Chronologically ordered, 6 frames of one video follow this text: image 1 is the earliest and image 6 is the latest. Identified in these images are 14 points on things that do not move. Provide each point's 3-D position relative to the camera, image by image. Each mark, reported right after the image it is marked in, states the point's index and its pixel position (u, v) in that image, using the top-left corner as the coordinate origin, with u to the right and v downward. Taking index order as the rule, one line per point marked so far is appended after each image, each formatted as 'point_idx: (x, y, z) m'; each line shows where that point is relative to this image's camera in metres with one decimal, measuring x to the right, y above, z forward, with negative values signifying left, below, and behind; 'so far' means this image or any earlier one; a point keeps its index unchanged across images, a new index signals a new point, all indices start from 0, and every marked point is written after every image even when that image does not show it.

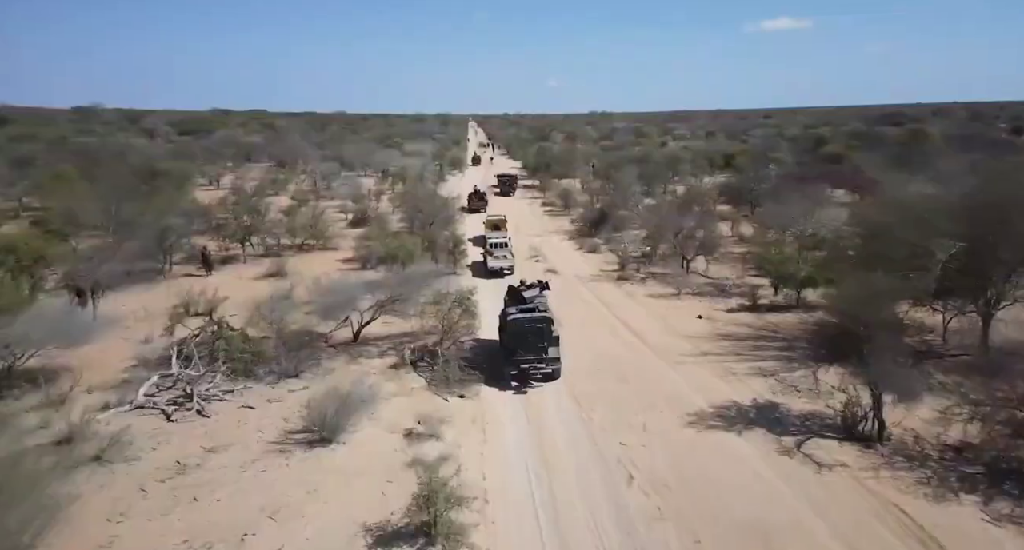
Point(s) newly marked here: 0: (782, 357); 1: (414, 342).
0: (+7.7, -2.4, +18.2) m
1: (-3.0, -2.1, +19.4) m
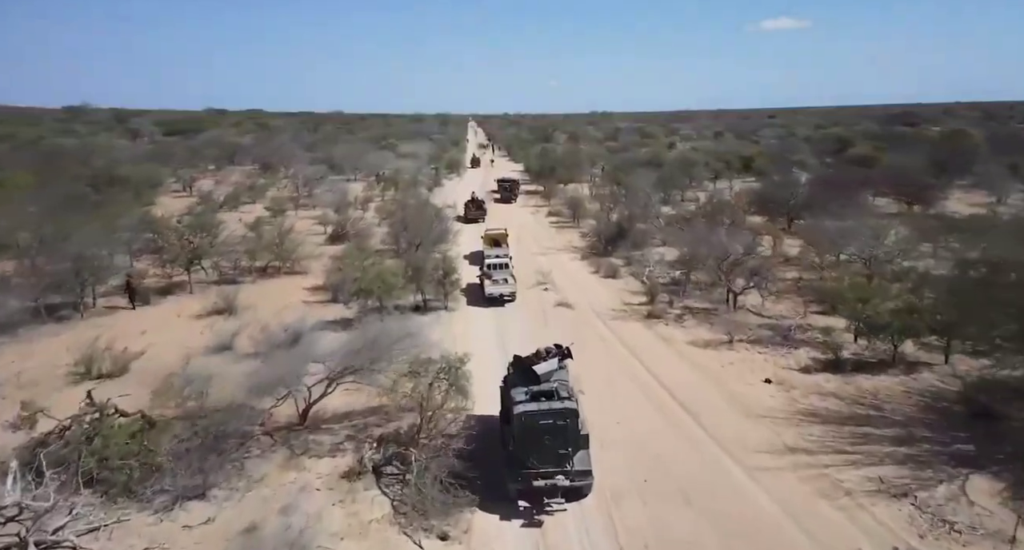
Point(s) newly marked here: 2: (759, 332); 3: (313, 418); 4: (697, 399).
0: (+7.9, -3.7, +12.7) m
1: (-2.8, -3.4, +13.9) m
2: (+7.7, -1.8, +19.9) m
3: (-4.5, -3.2, +14.4) m
4: (+4.6, -3.1, +15.9) m
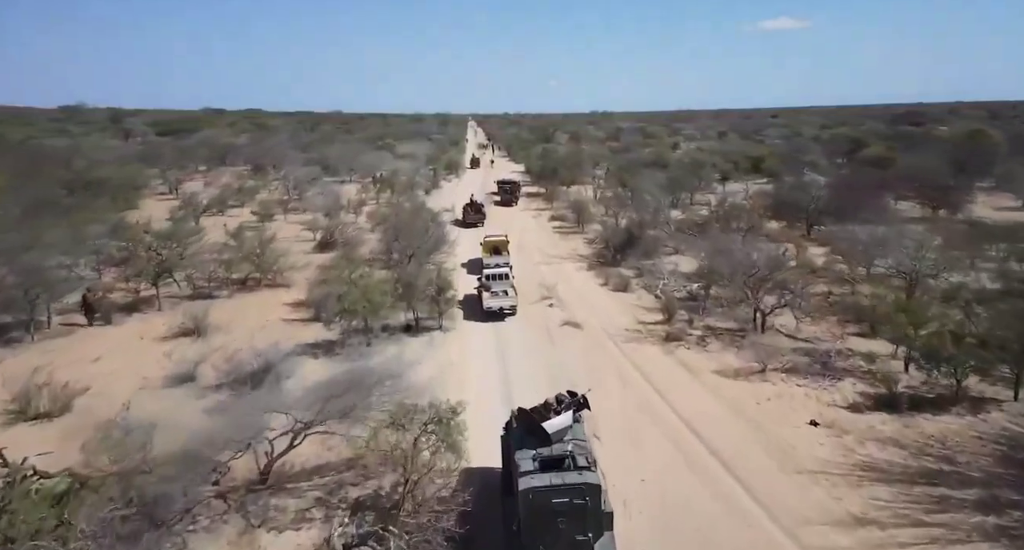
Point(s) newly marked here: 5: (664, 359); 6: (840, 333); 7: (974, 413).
0: (+7.9, -4.2, +10.4) m
1: (-2.8, -3.9, +11.6) m
2: (+7.8, -2.3, +17.6) m
3: (-4.4, -3.8, +12.1) m
4: (+4.7, -3.6, +13.6) m
5: (+4.3, -2.4, +18.2) m
6: (+10.0, -1.8, +19.5) m
7: (+10.5, -3.1, +14.5) m
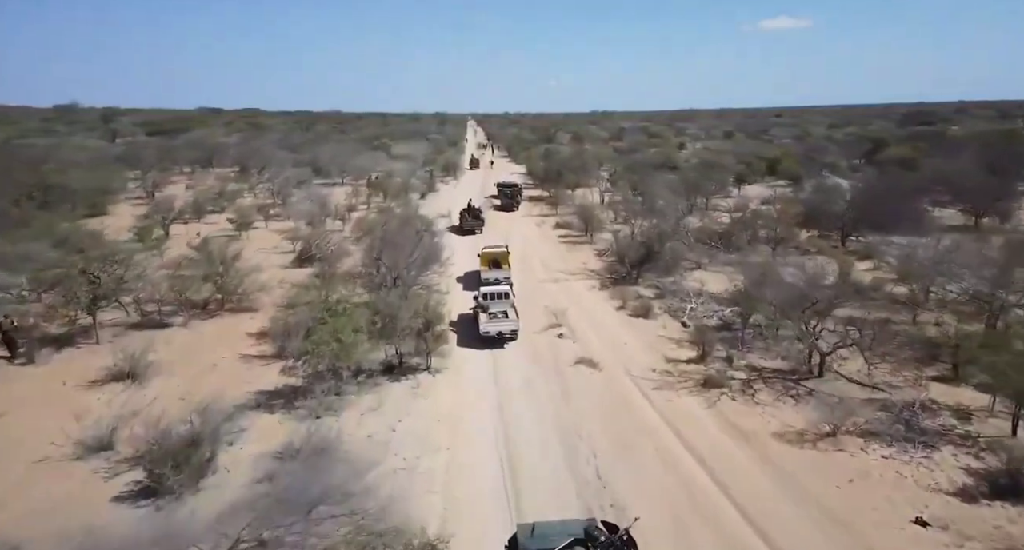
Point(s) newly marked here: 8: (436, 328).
0: (+8.0, -5.0, +6.8) m
1: (-2.7, -4.7, +8.0) m
2: (+7.9, -3.1, +14.0) m
3: (-4.4, -4.6, +8.5) m
4: (+4.8, -4.4, +10.0) m
5: (+4.4, -3.2, +14.6) m
6: (+10.1, -2.6, +15.9) m
7: (+10.6, -3.9, +10.9) m
8: (-2.2, -1.5, +18.1) m
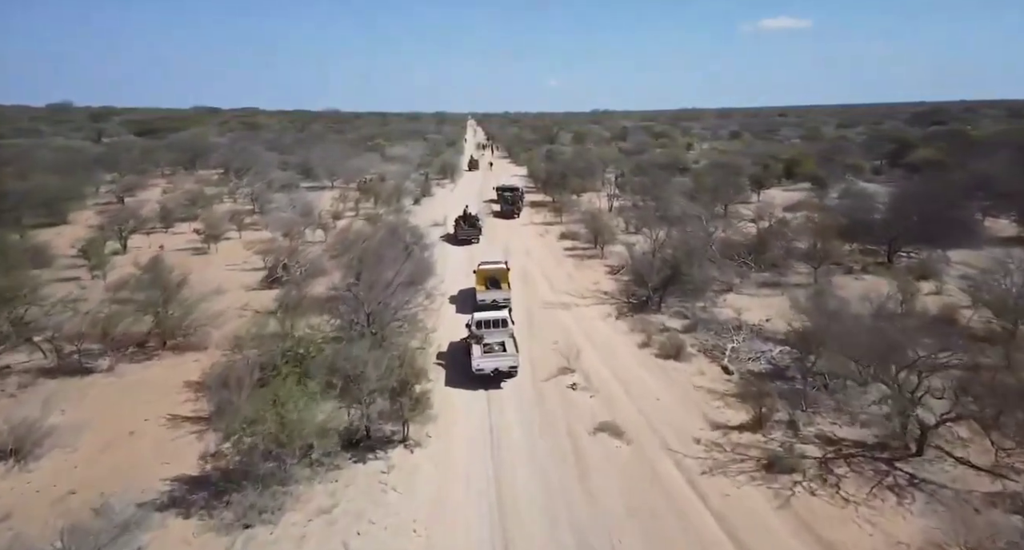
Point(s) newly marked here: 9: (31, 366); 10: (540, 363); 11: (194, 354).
0: (+8.0, -5.9, +2.9) m
1: (-2.7, -5.6, +4.2) m
2: (+7.9, -4.0, +10.1) m
3: (-4.3, -5.5, +4.6) m
4: (+4.8, -5.3, +6.1) m
5: (+4.5, -4.1, +10.8) m
6: (+10.2, -3.5, +12.0) m
7: (+10.7, -4.8, +7.0) m
8: (-2.1, -2.4, +14.3) m
9: (-12.8, -2.3, +17.0) m
10: (+0.8, -2.5, +17.7) m
11: (-8.9, -2.3, +17.8) m
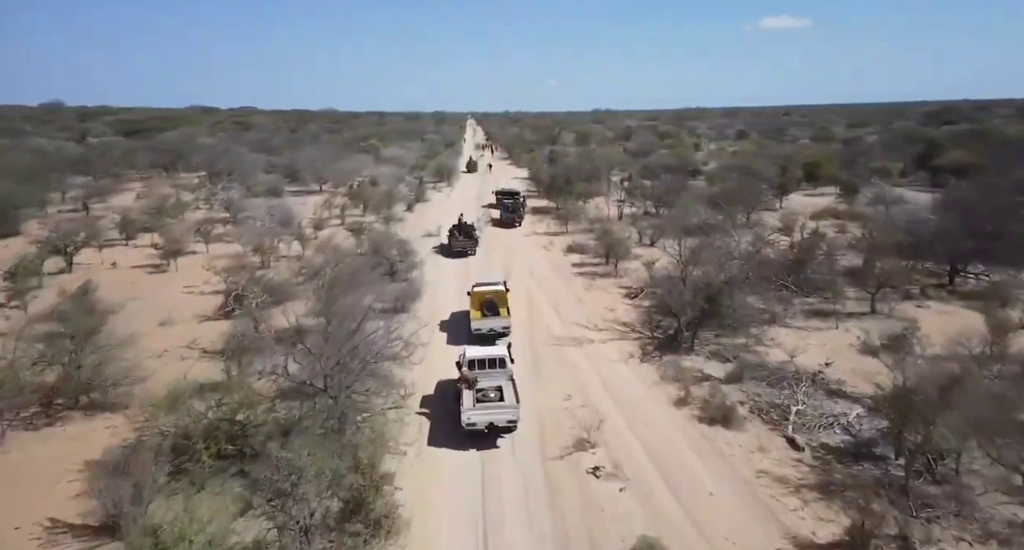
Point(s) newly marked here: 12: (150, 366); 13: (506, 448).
0: (+8.1, -6.8, -0.9) m
1: (-2.6, -6.5, +0.3) m
2: (+8.0, -4.9, +6.3) m
3: (-4.3, -6.4, +0.8) m
4: (+4.8, -6.2, +2.2) m
5: (+4.5, -5.0, +6.9) m
6: (+10.2, -4.4, +8.1) m
7: (+10.7, -5.7, +3.2) m
8: (-2.1, -3.3, +10.4) m
9: (-12.8, -3.2, +13.1) m
10: (+0.8, -3.4, +13.9) m
11: (-8.8, -3.2, +13.9) m
12: (-9.4, -2.3, +16.4) m
13: (-0.1, -3.5, +13.0) m
